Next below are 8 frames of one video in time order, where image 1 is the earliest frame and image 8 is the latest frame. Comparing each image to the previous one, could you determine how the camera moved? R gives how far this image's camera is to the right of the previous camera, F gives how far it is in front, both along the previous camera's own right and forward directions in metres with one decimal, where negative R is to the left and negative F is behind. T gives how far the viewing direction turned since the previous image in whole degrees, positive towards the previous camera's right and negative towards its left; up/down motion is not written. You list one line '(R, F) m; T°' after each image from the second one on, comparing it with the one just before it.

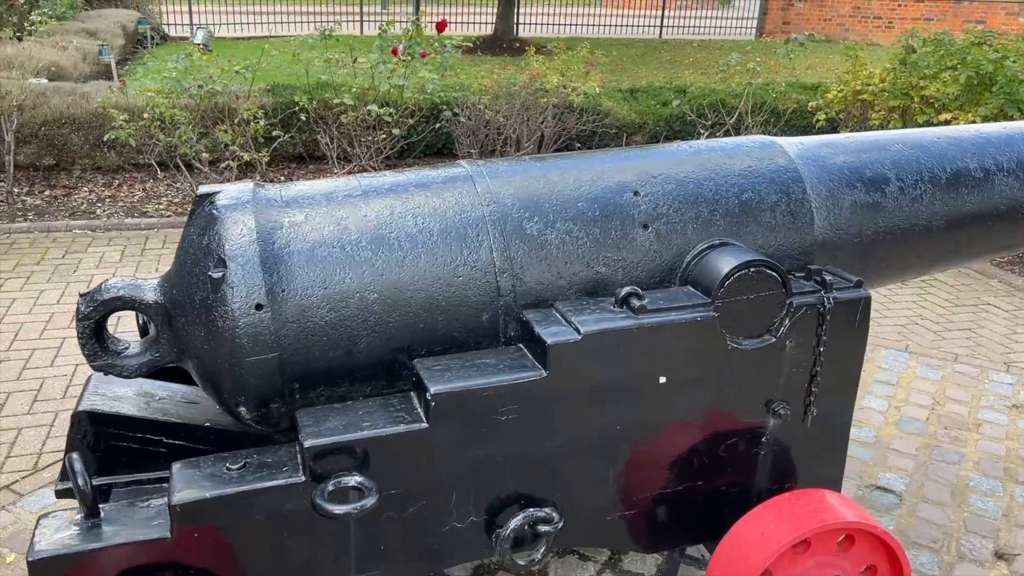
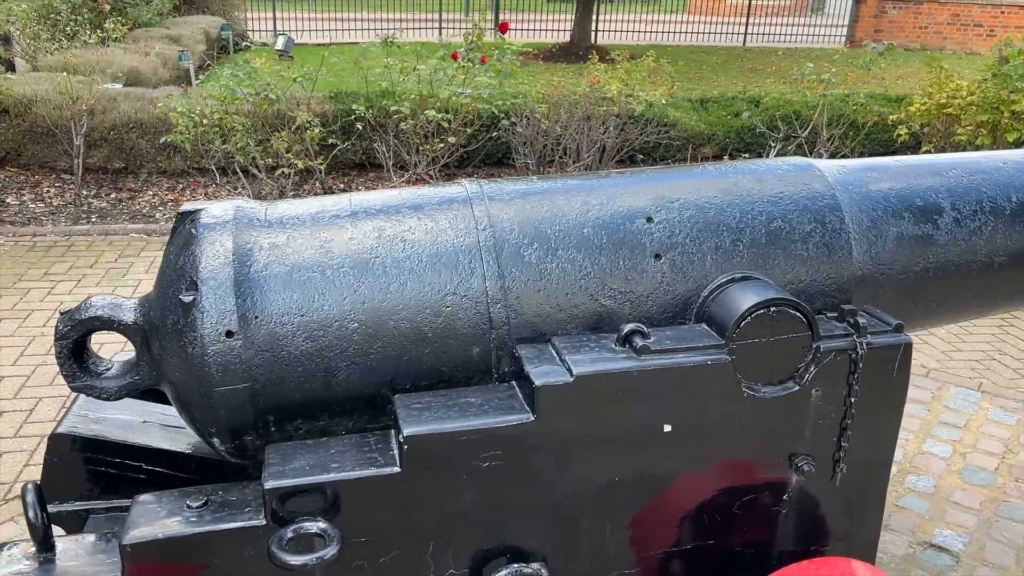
(+0.2, +0.2) m; -5°
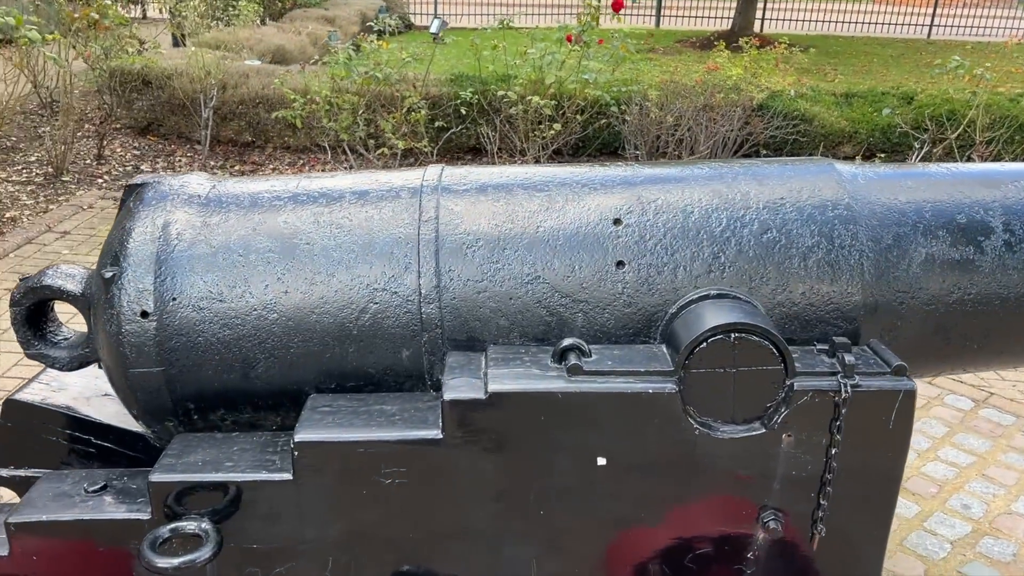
(+0.4, +0.2) m; -11°
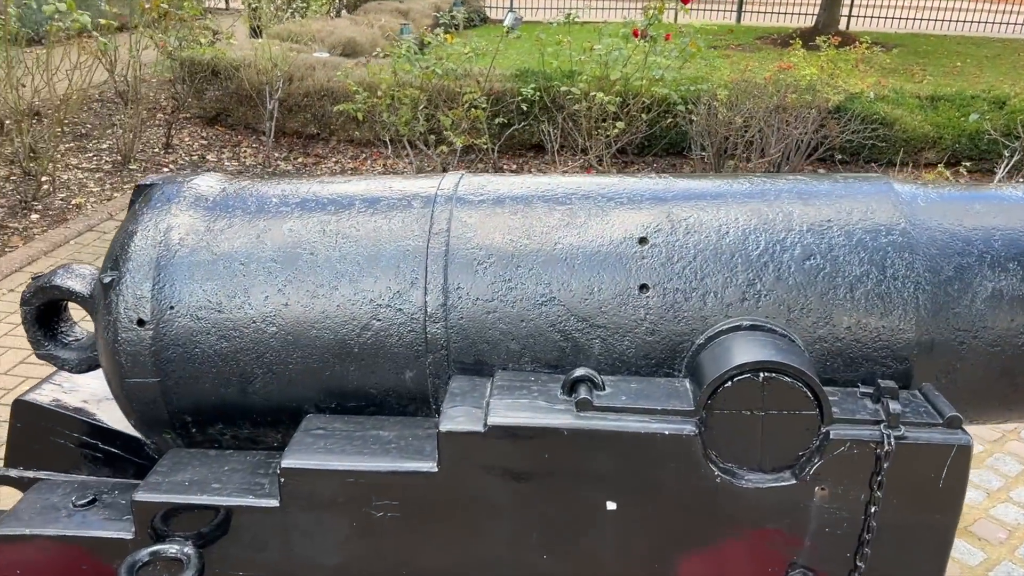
(+0.1, +0.1) m; -5°
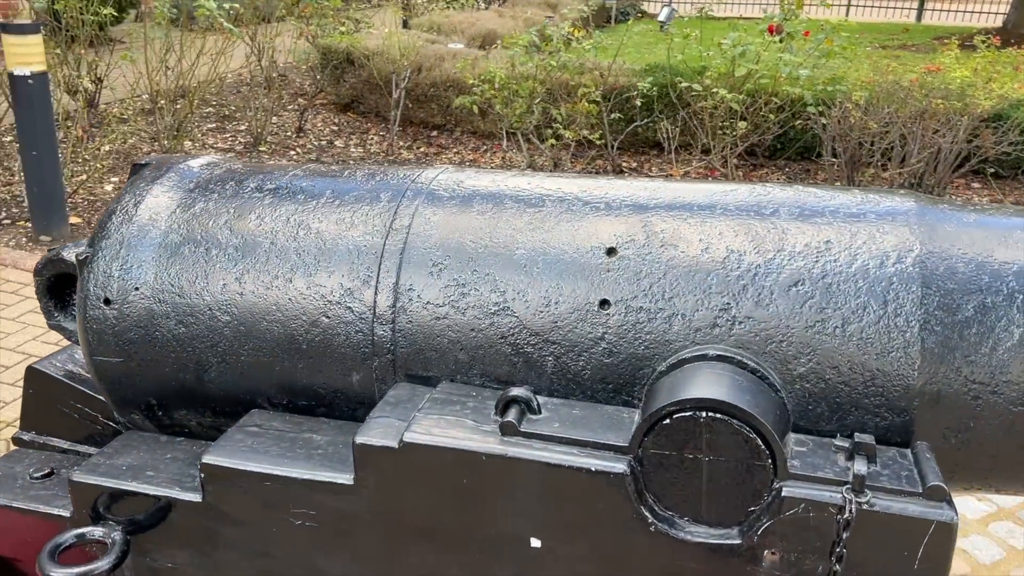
(+0.3, +0.1) m; -10°
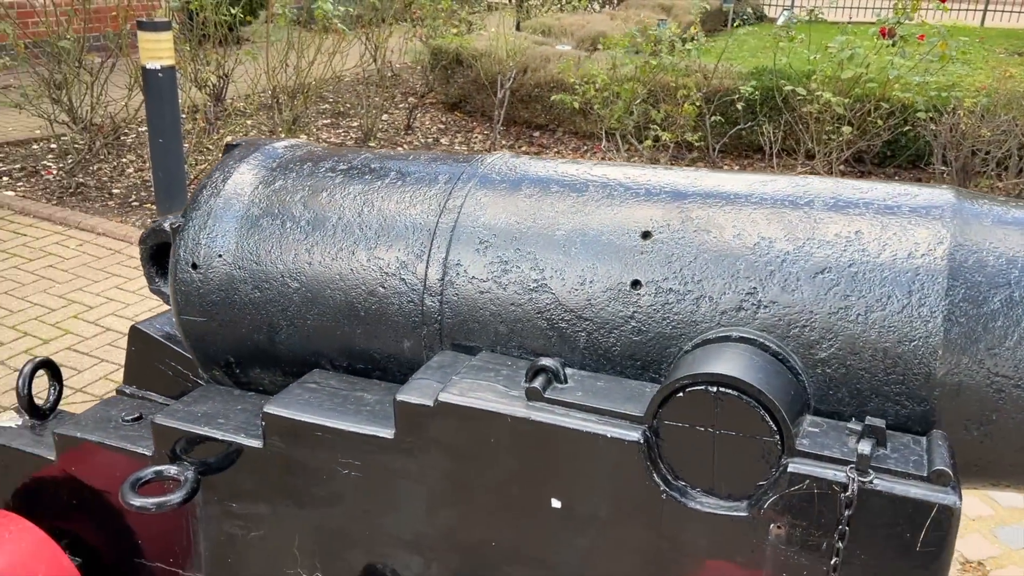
(+0.1, -0.1) m; -7°
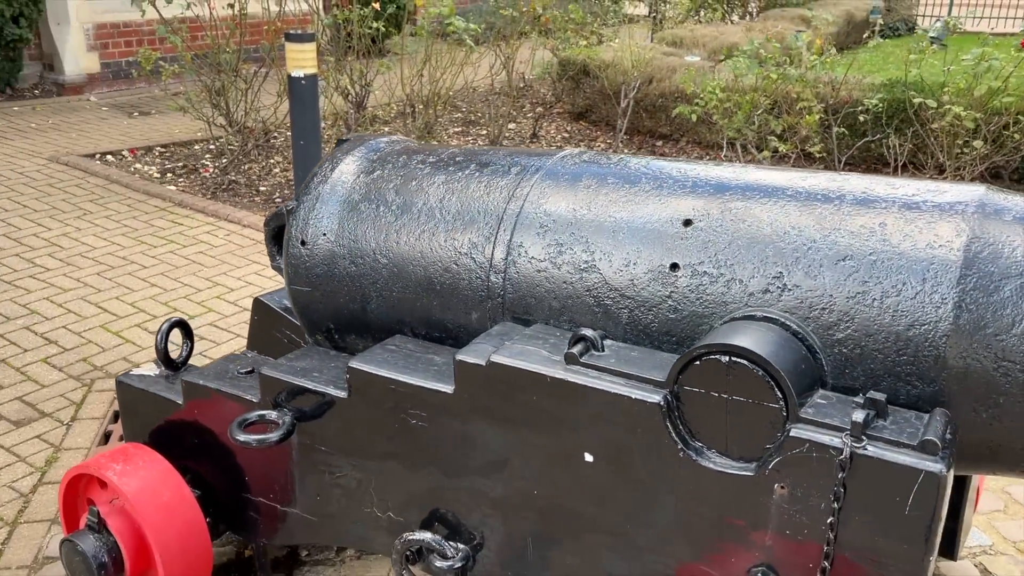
(+0.2, -0.2) m; -9°
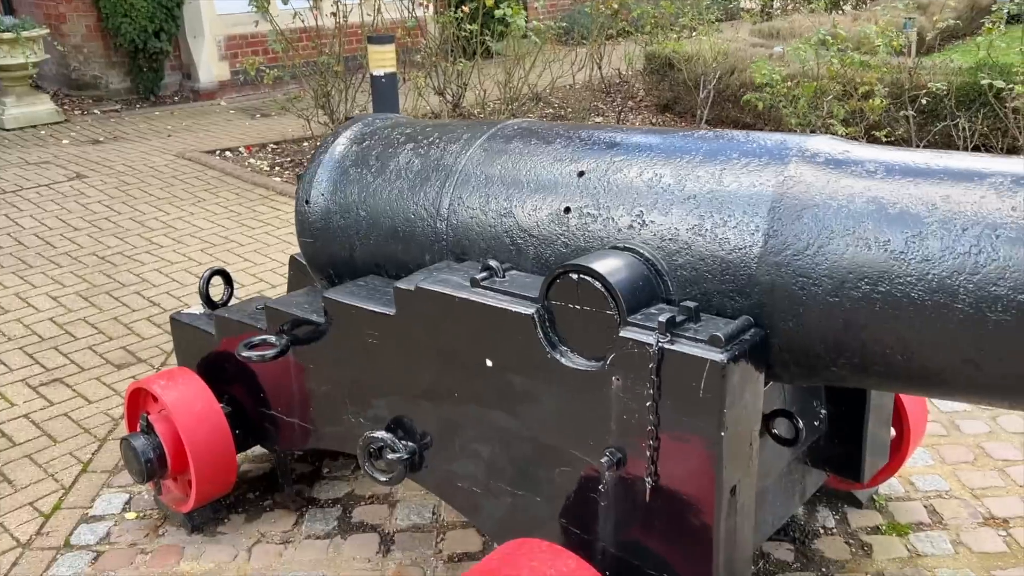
(+0.5, -0.3) m; -9°
